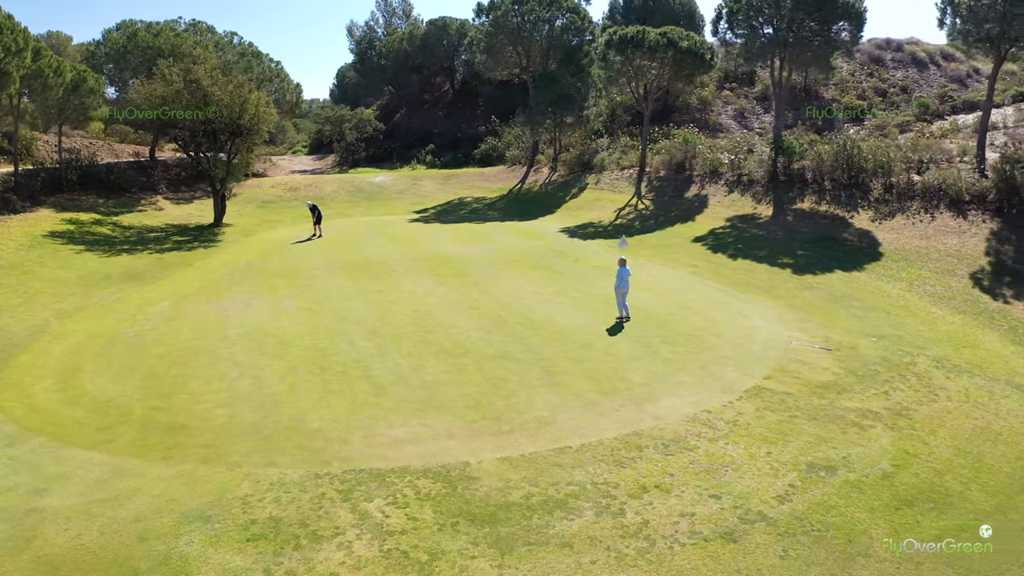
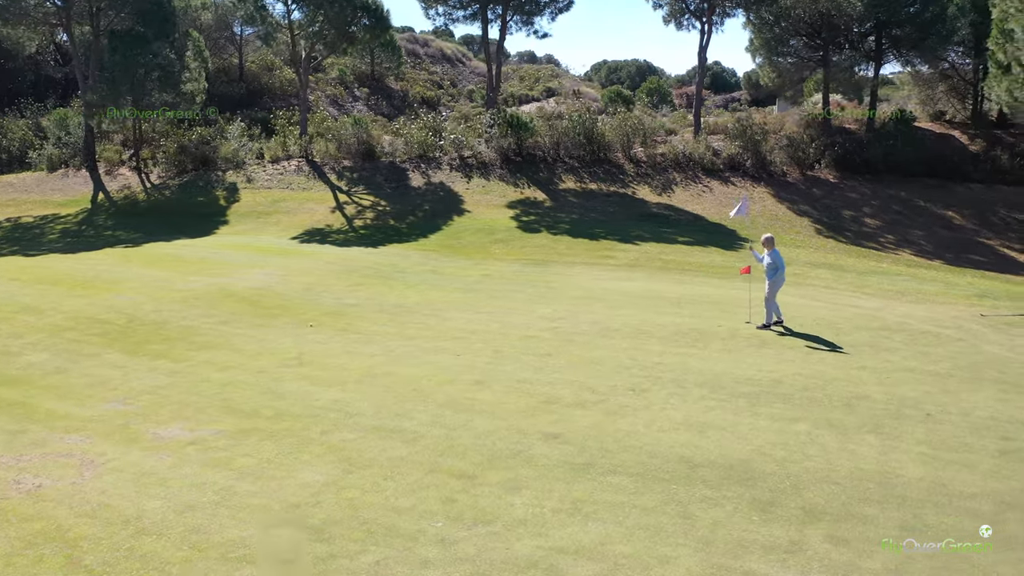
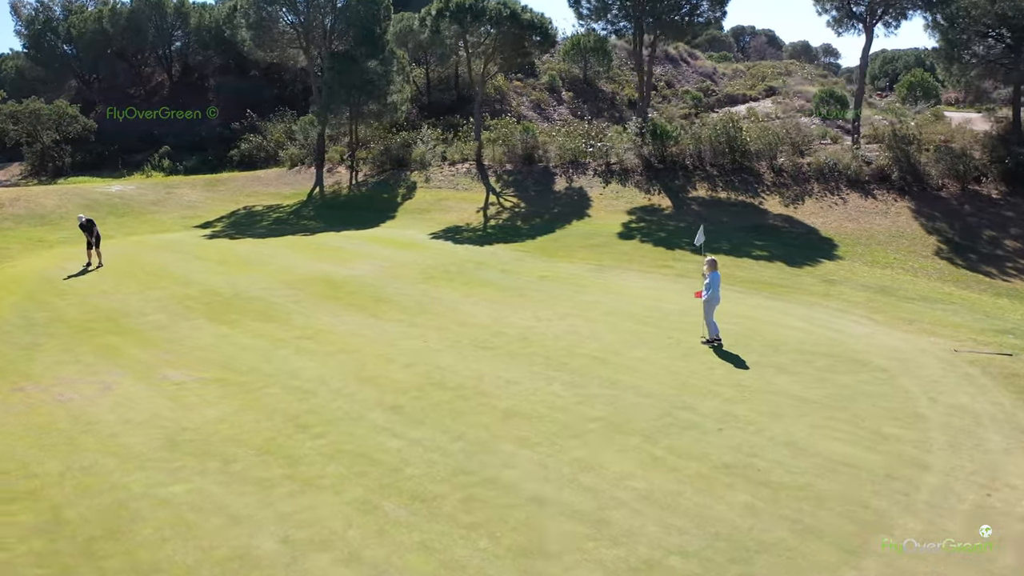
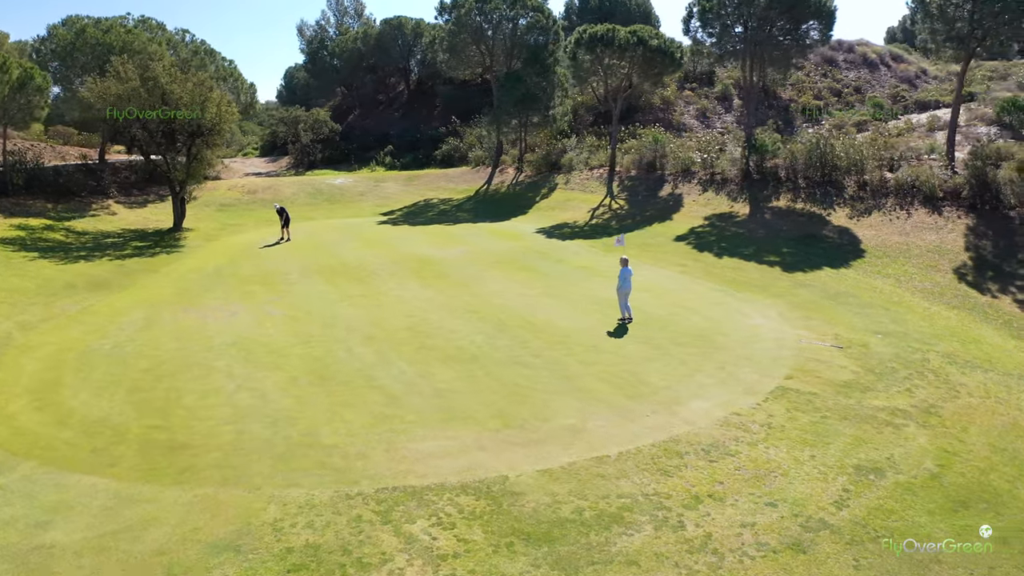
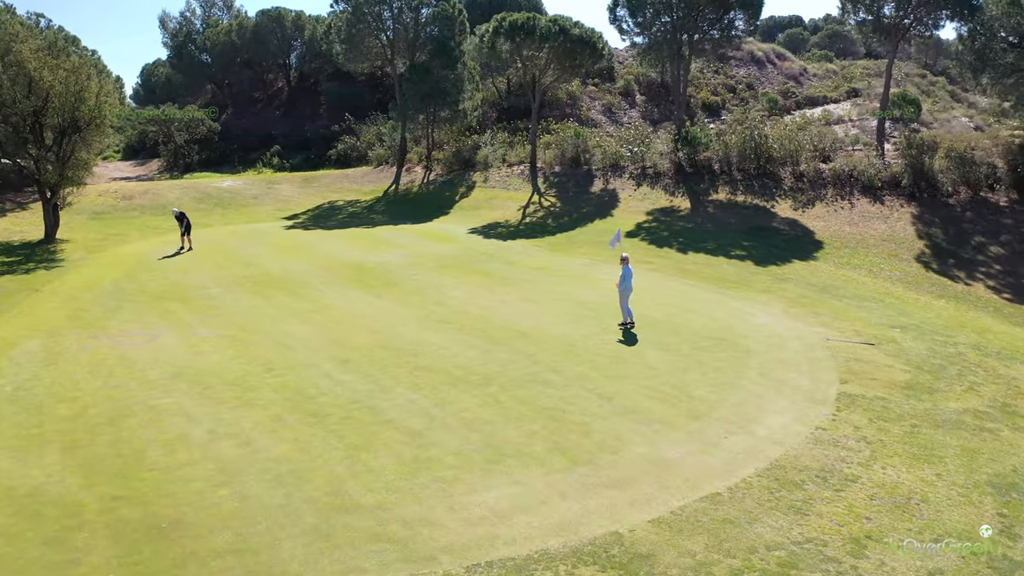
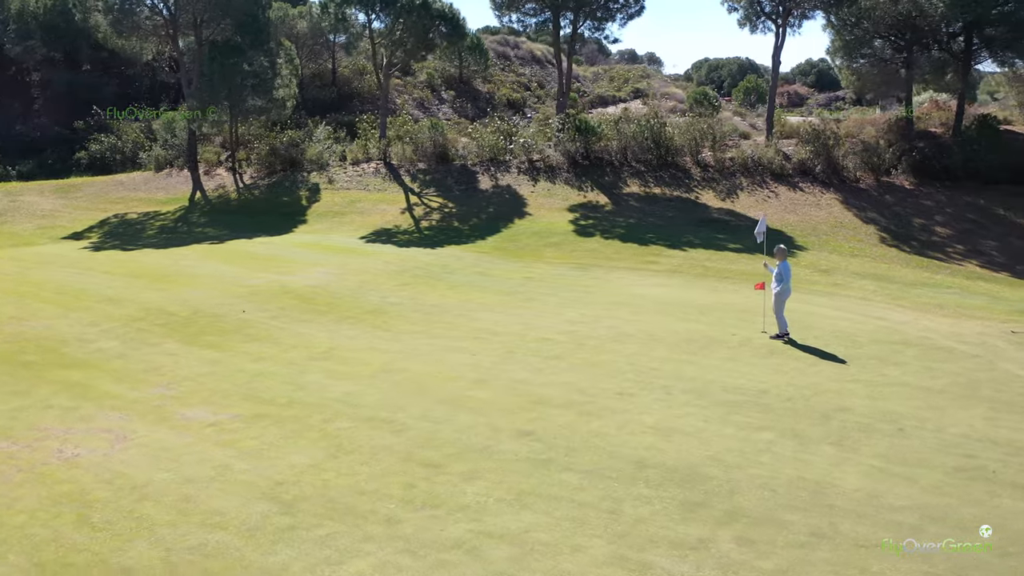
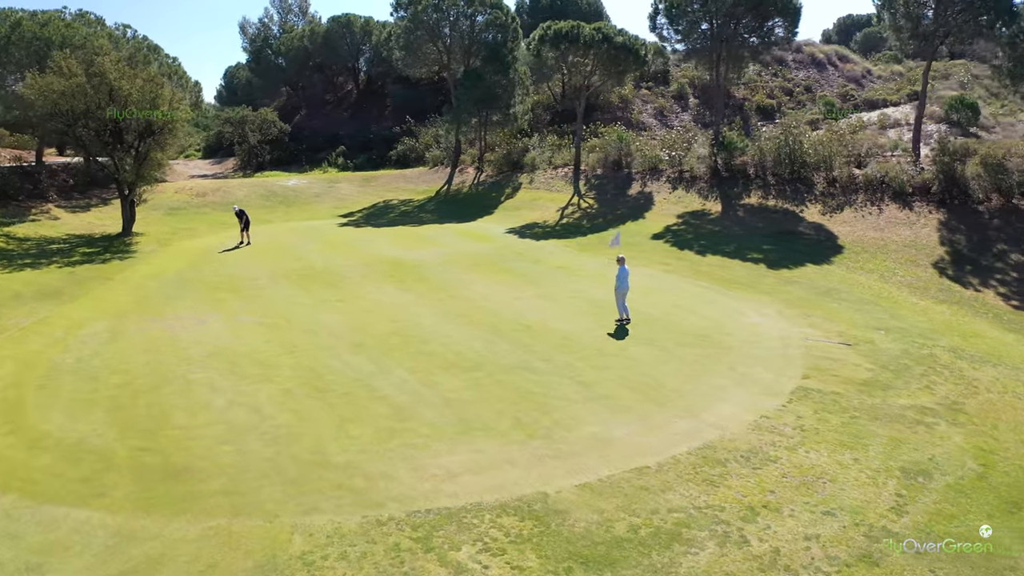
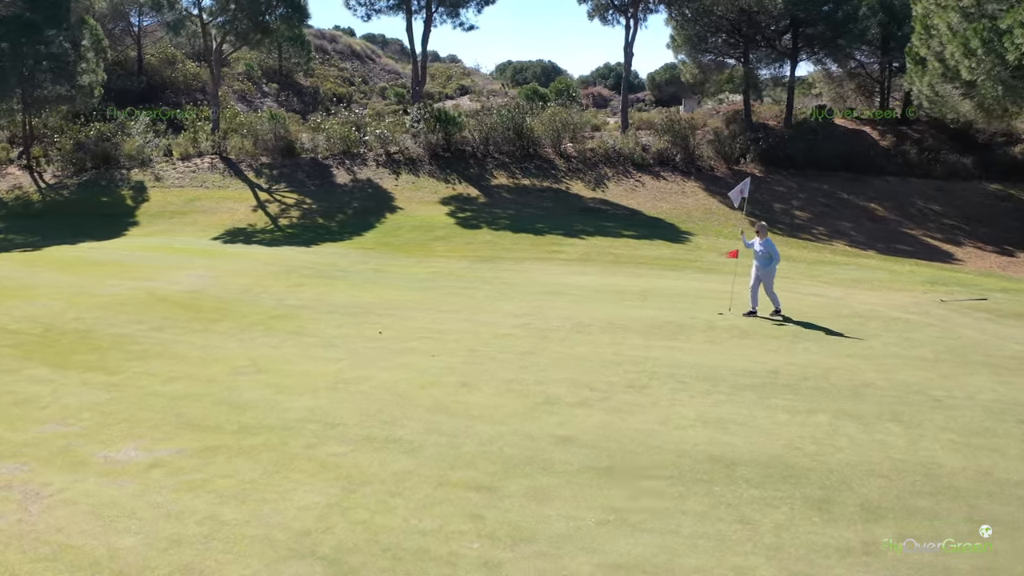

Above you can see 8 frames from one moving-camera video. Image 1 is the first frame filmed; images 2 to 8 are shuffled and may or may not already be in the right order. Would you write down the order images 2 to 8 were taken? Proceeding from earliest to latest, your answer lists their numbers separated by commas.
4, 7, 5, 3, 6, 2, 8
